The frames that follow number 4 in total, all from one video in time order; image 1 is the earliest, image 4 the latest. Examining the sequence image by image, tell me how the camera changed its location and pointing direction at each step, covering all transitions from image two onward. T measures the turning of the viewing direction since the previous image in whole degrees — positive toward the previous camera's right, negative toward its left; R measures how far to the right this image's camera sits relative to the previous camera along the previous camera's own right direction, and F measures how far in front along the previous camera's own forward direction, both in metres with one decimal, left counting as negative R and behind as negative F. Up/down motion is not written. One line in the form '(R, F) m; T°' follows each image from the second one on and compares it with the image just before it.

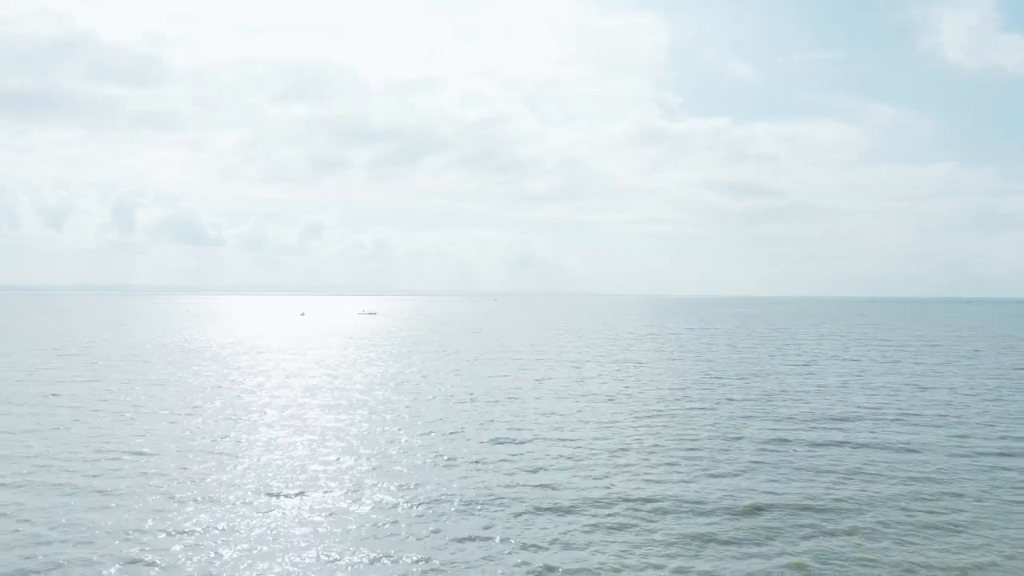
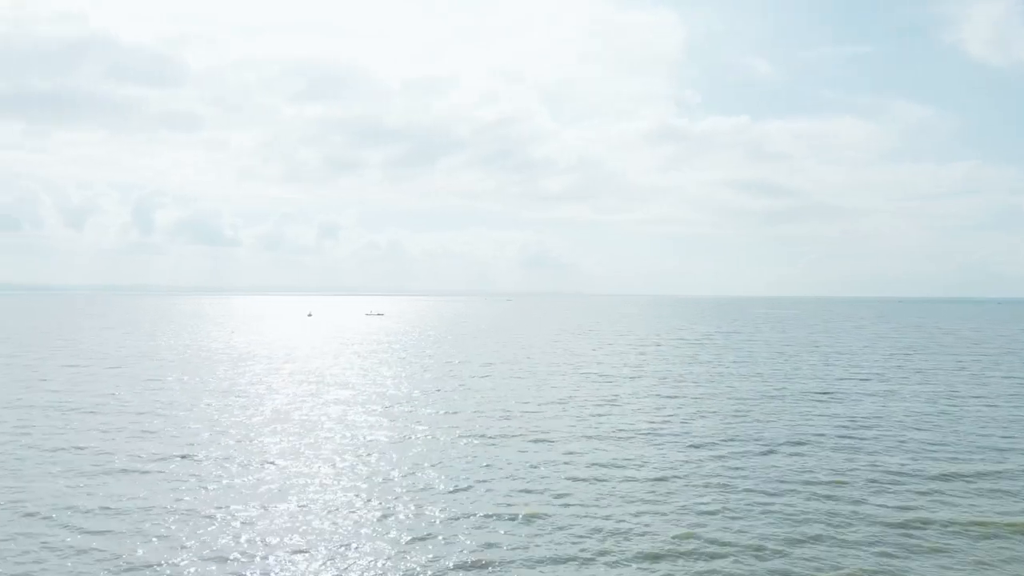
(-0.1, +7.7) m; -1°
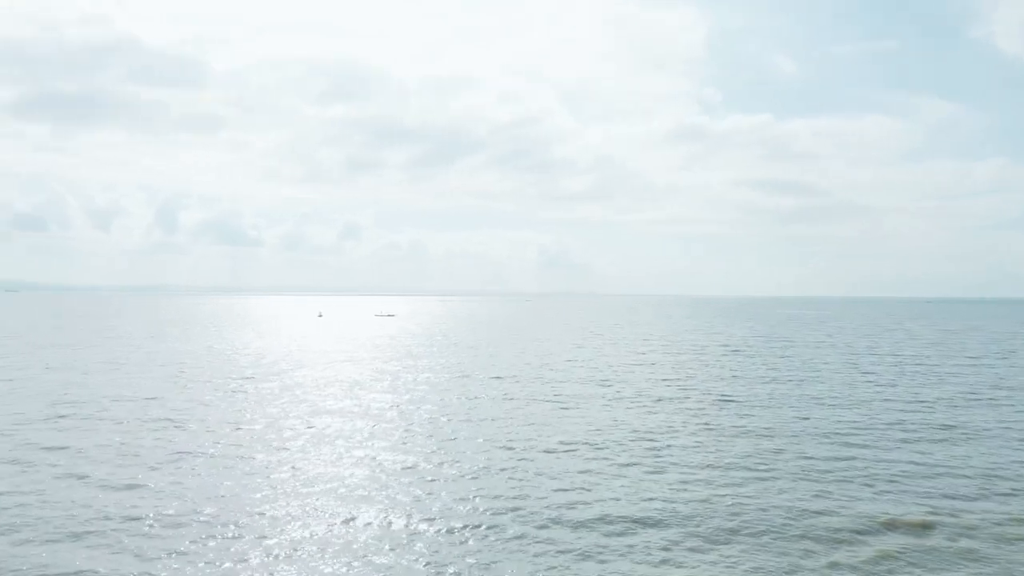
(-1.0, -1.1) m; -1°
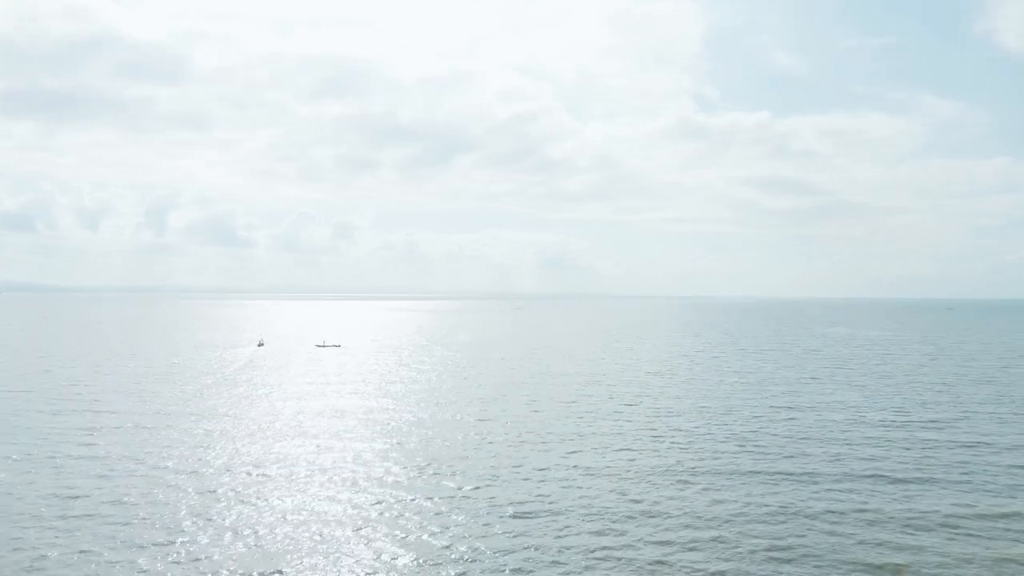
(-0.2, +8.9) m; 0°
